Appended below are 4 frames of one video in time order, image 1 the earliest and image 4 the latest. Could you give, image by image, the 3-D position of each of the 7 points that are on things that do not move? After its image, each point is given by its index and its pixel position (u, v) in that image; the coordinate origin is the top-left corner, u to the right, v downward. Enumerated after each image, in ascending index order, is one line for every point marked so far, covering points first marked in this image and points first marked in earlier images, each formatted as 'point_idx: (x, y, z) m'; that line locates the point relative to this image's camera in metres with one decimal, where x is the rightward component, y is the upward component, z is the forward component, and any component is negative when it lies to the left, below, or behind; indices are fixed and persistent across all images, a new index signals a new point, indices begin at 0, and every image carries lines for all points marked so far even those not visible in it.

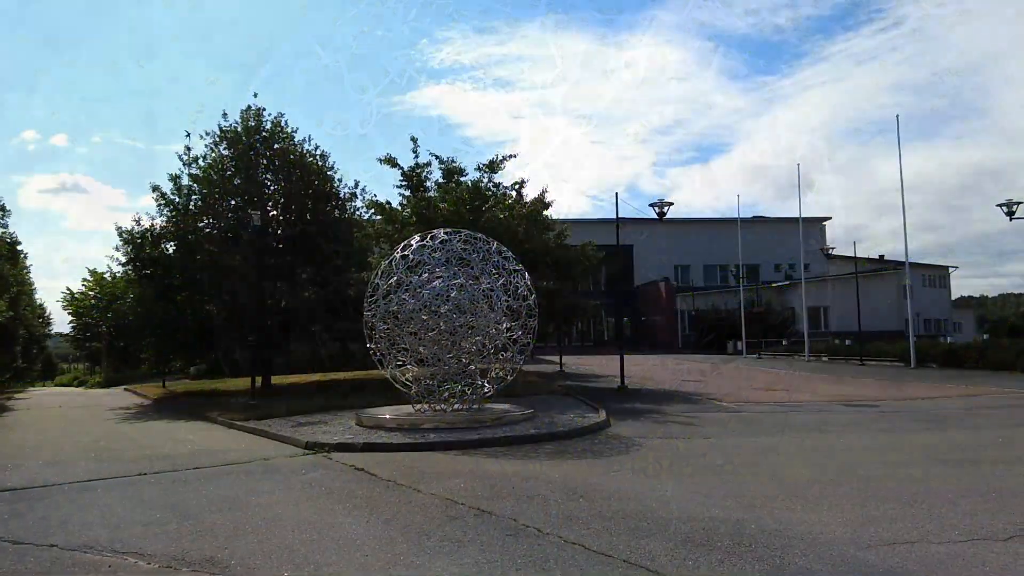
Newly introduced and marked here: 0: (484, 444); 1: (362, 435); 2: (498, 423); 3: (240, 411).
0: (-0.4, -2.3, +12.1) m
1: (-2.4, -2.4, +13.3) m
2: (-0.2, -2.3, +13.8) m
3: (-6.6, -3.0, +19.8) m
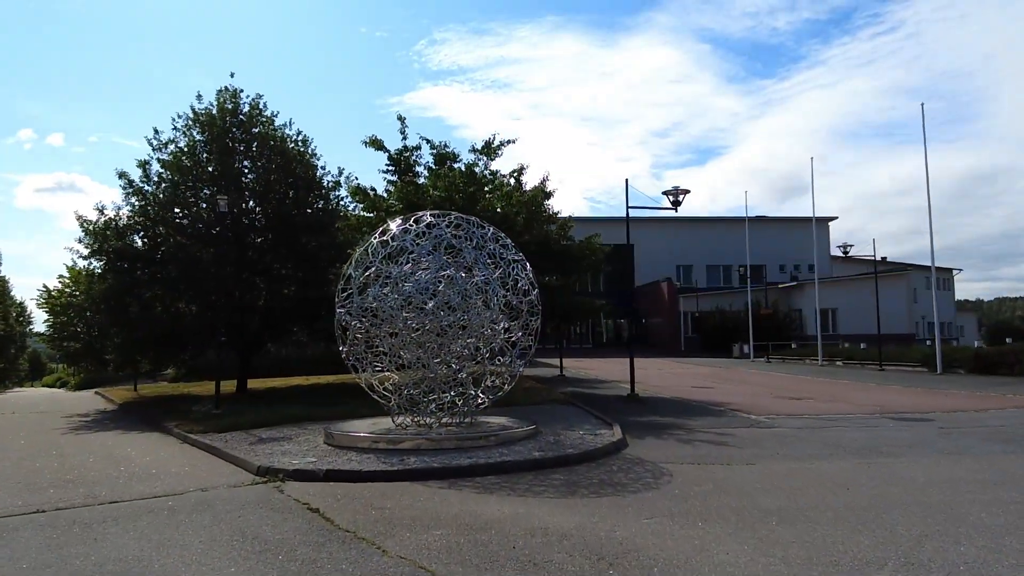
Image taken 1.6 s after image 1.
0: (-0.4, -2.2, +9.7) m
1: (-2.5, -2.3, +11.0) m
2: (-0.2, -2.2, +11.5) m
3: (-6.7, -2.8, +17.5) m
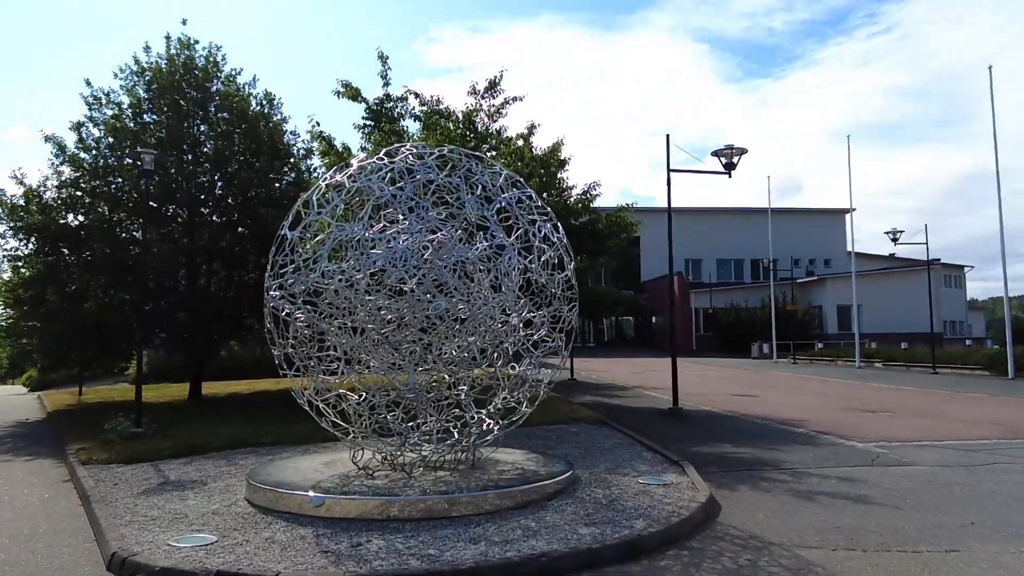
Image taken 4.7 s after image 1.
0: (-0.1, -1.9, +5.4) m
1: (-2.2, -2.0, +6.7) m
2: (0.0, -1.9, +7.2) m
3: (-6.5, -2.5, +13.1) m
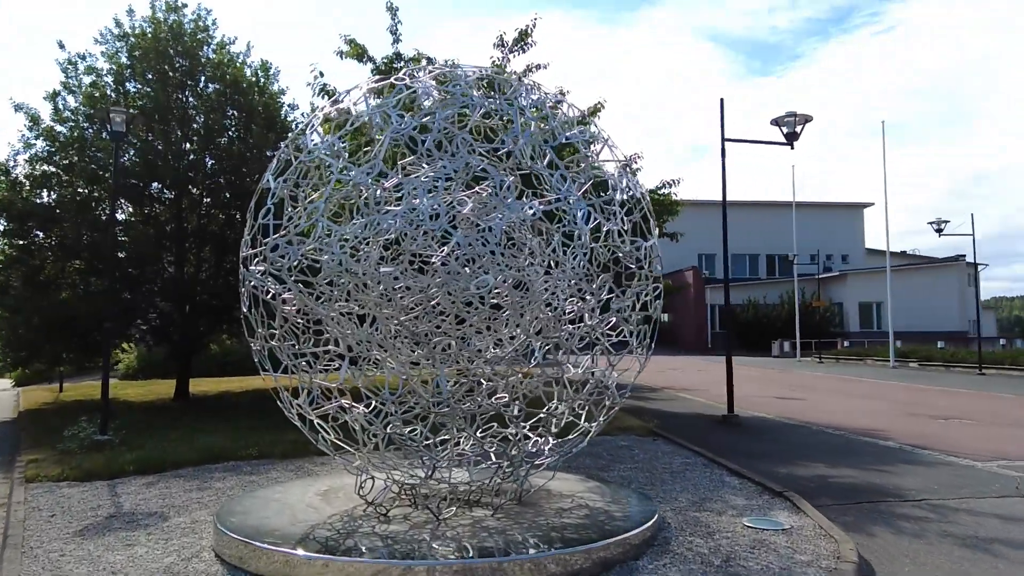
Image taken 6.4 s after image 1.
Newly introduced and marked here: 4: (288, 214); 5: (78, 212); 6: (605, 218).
0: (+0.3, -1.7, +3.3) m
1: (-1.8, -1.8, +4.5) m
2: (+0.5, -1.7, +5.0) m
3: (-6.0, -2.3, +11.0) m
4: (-1.8, +0.5, +6.6) m
5: (-10.0, +1.7, +18.9) m
6: (+0.7, +0.5, +6.5) m
